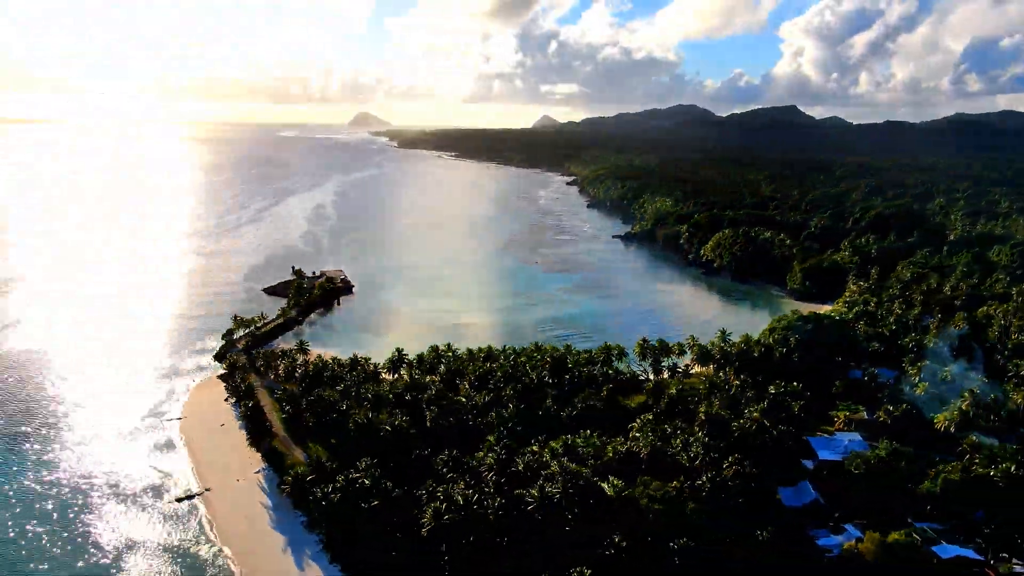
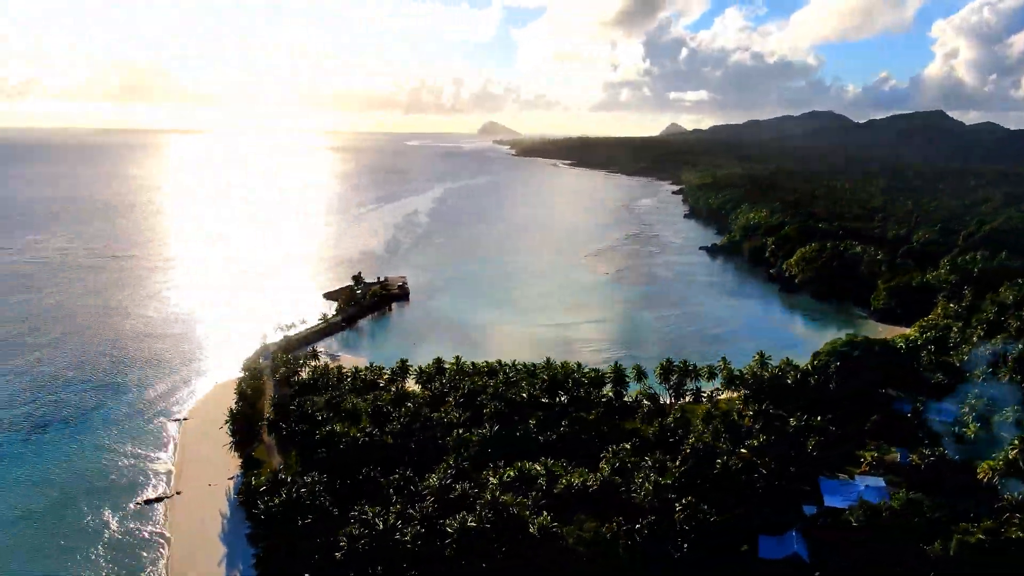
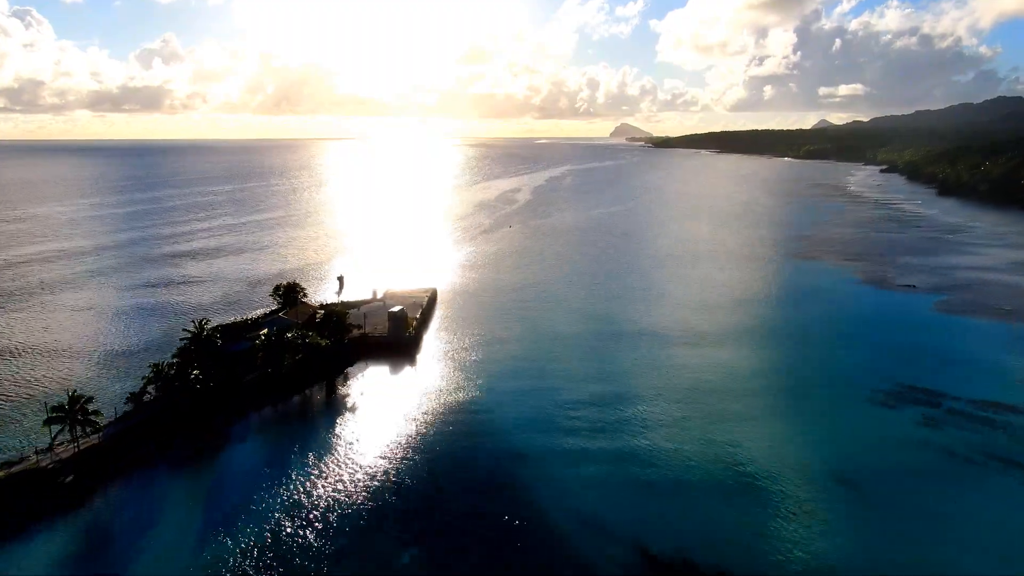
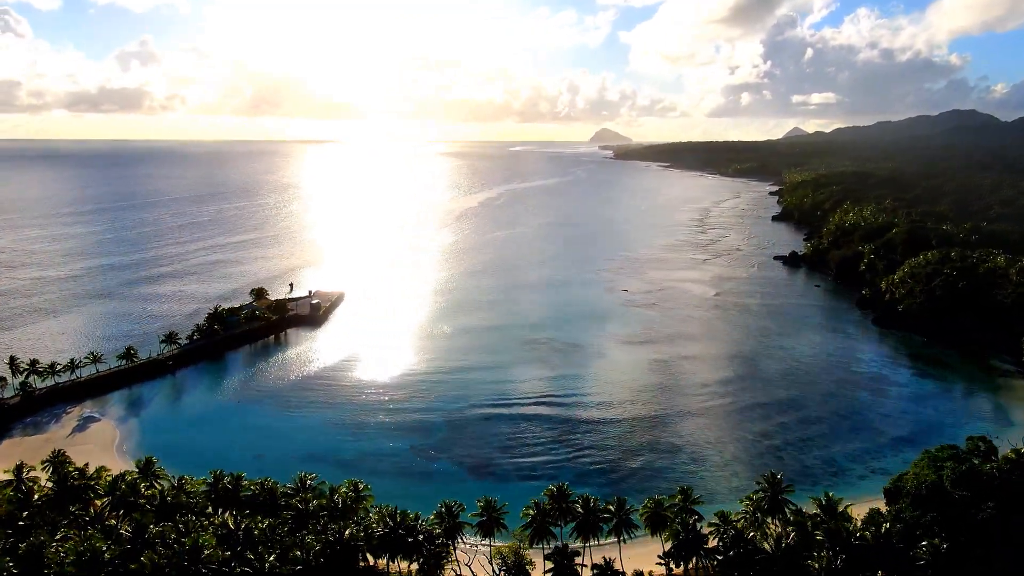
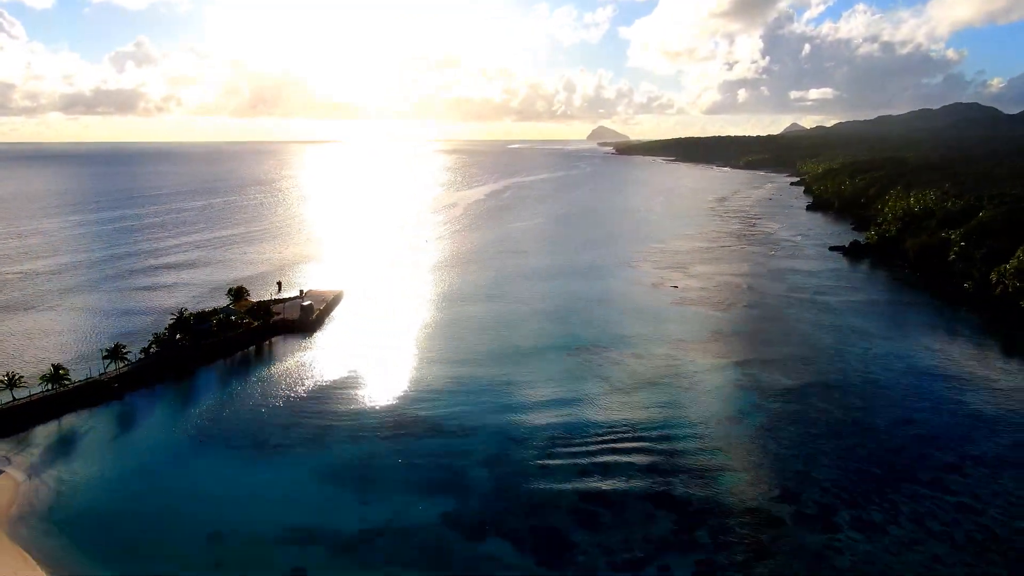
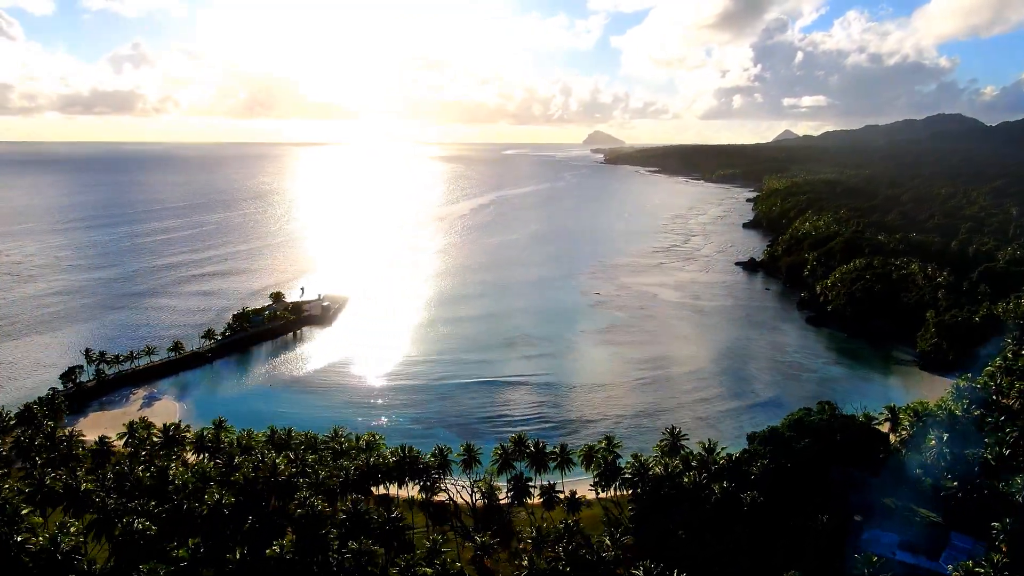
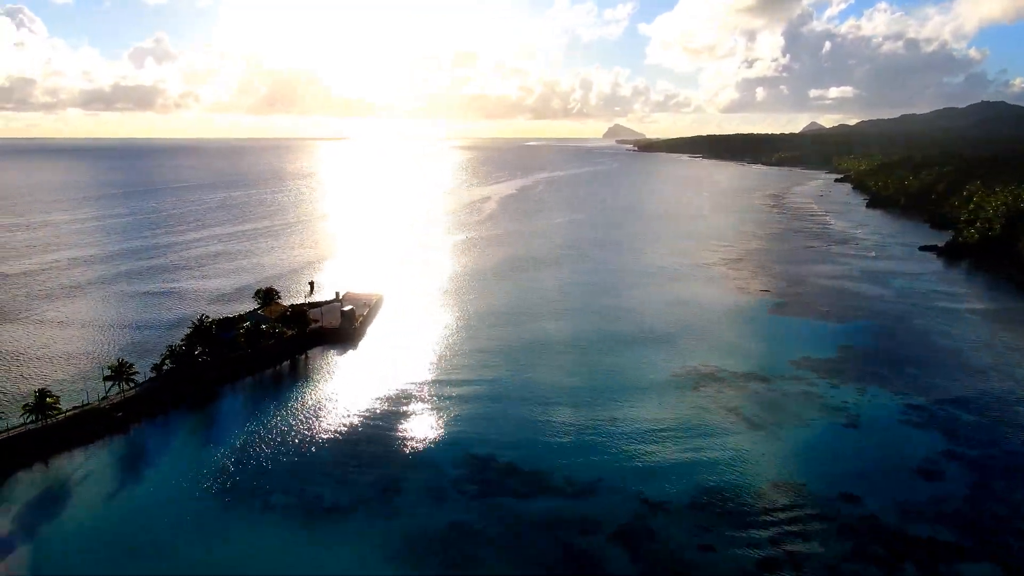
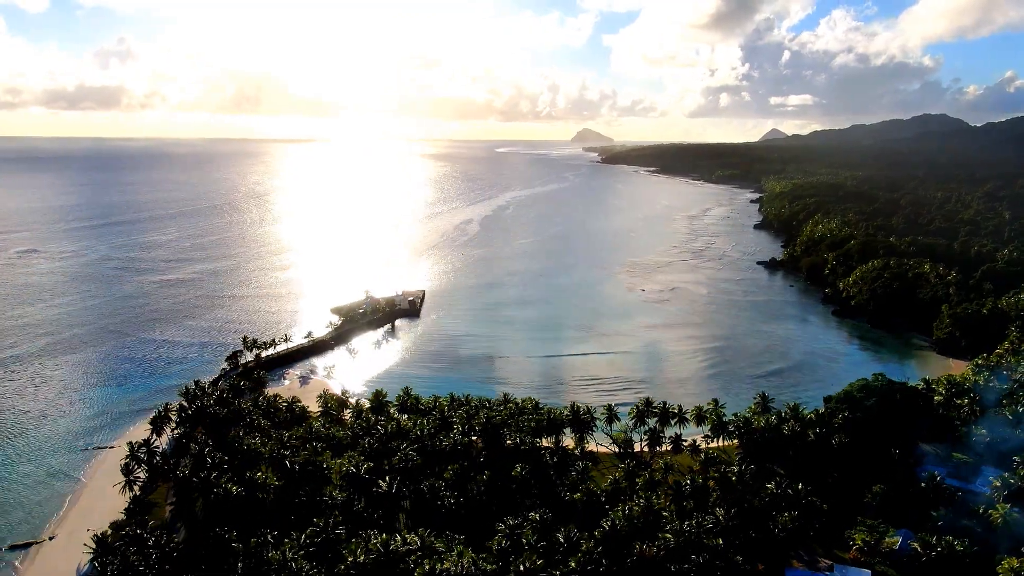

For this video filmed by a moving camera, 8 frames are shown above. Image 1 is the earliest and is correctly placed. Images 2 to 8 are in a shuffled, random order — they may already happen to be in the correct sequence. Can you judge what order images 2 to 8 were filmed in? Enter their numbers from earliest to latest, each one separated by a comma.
2, 8, 6, 4, 5, 7, 3
